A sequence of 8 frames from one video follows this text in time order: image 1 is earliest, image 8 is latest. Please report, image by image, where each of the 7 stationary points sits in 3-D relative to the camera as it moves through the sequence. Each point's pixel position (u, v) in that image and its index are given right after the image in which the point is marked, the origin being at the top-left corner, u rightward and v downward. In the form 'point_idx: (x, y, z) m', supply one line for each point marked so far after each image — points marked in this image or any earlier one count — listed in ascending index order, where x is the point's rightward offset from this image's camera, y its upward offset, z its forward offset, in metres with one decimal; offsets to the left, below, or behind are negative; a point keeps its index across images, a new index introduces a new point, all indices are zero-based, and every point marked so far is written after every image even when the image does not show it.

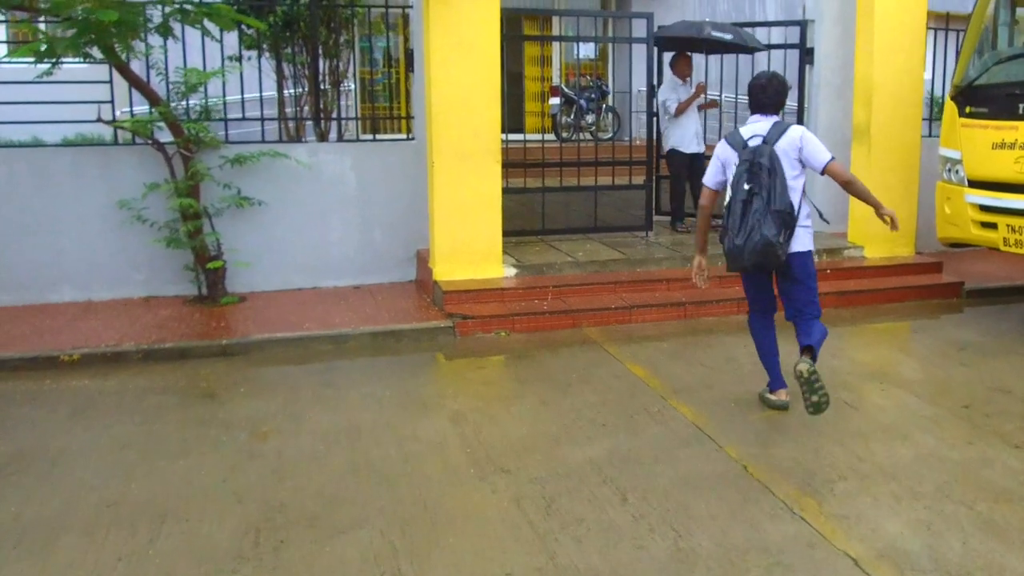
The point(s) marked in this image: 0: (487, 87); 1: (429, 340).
0: (-0.1, +0.8, +7.2) m
1: (-0.3, -0.2, +6.6) m
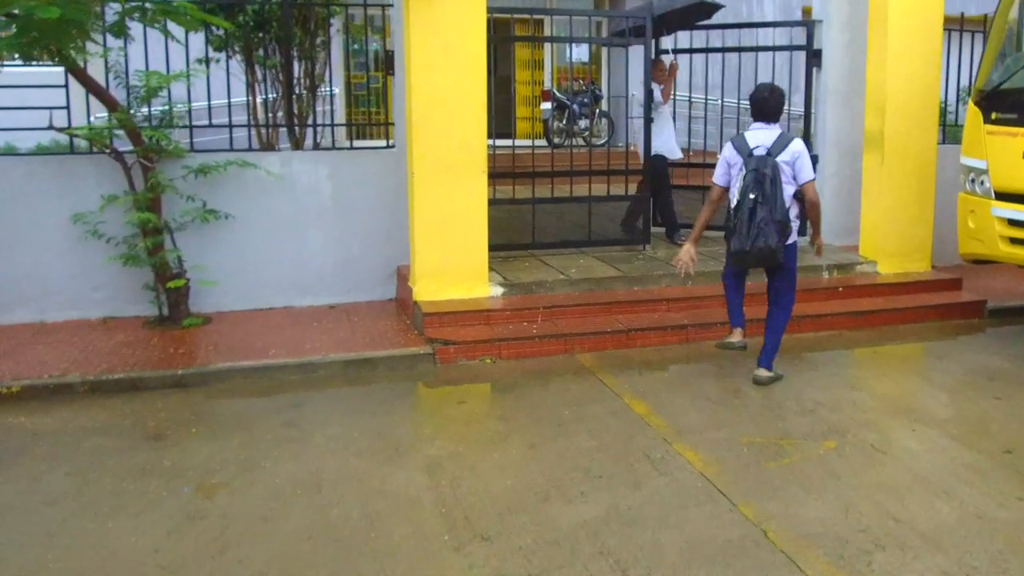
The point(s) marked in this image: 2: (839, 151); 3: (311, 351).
0: (-0.1, +0.7, +6.6) m
1: (-0.3, -0.3, +6.0) m
2: (+1.4, +0.6, +8.1) m
3: (-0.7, -0.2, +6.2) m
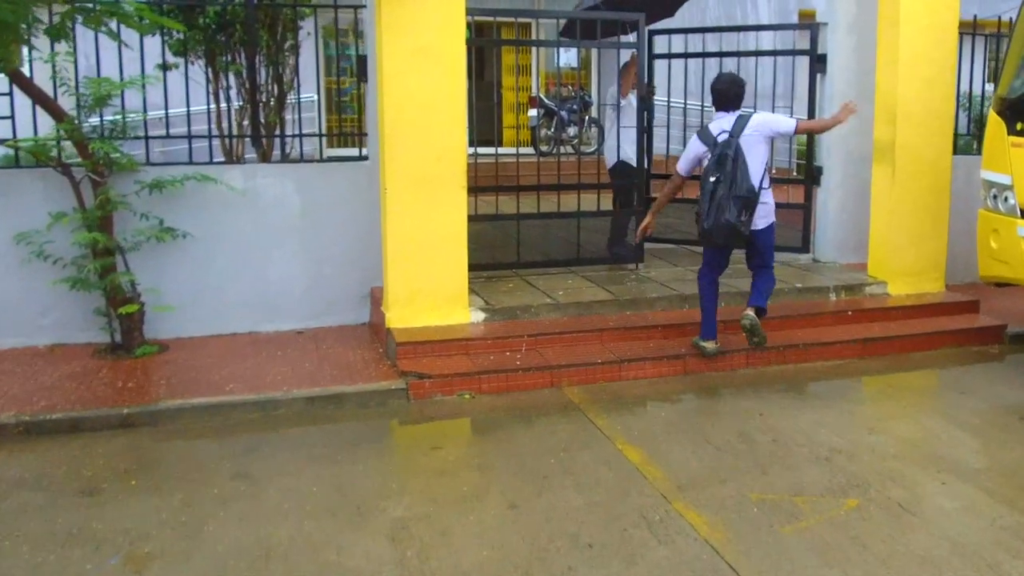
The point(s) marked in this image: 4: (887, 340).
0: (-0.2, +0.6, +6.1) m
1: (-0.4, -0.3, +5.5) m
2: (+1.3, +0.5, +7.6) m
3: (-0.7, -0.3, +5.6) m
4: (+1.3, -0.2, +6.4) m
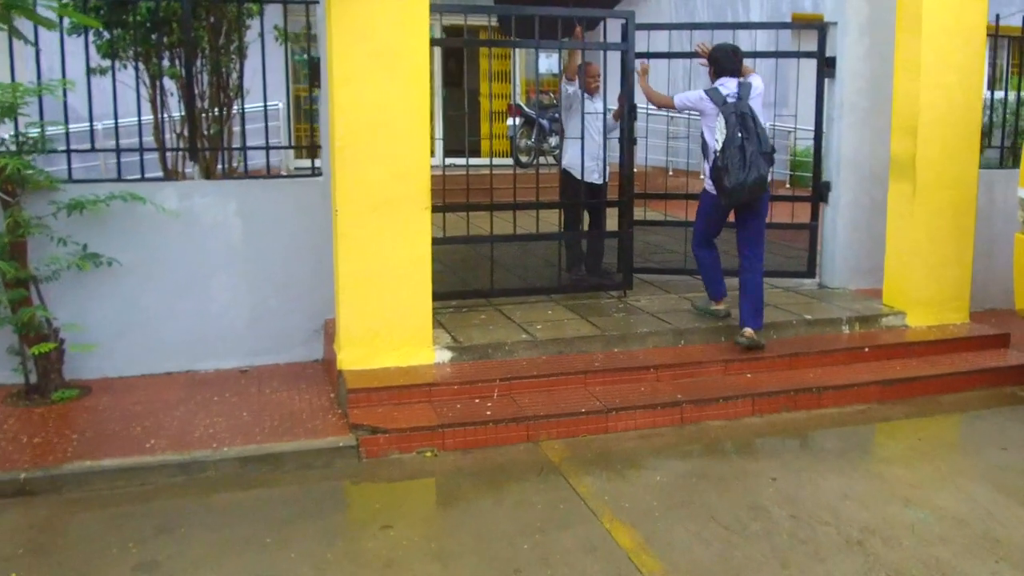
0: (-0.3, +0.5, +5.3) m
1: (-0.5, -0.4, +4.7) m
2: (+1.2, +0.4, +6.8) m
3: (-0.8, -0.4, +4.8) m
4: (+1.2, -0.3, +5.6) m
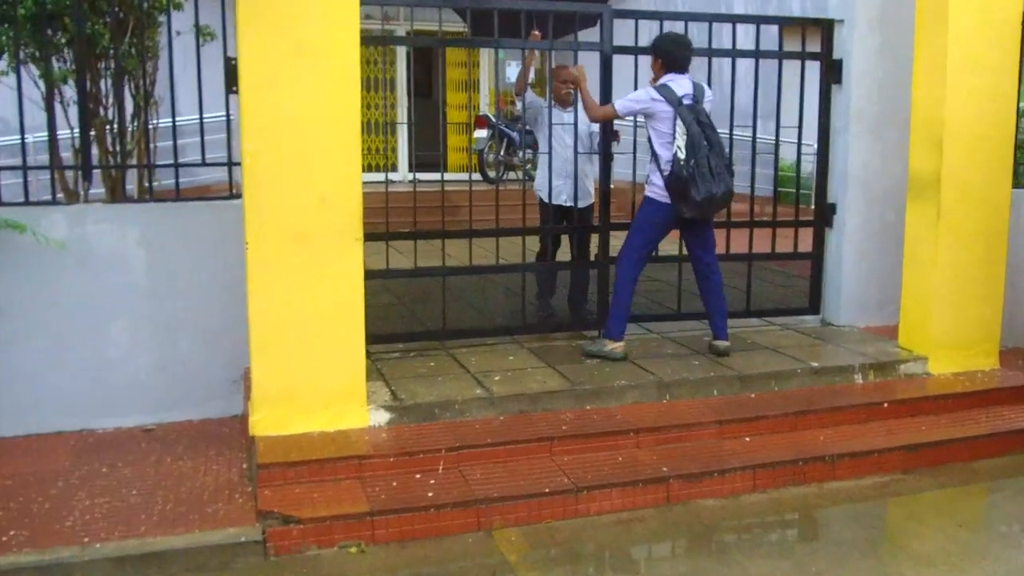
0: (-0.4, +0.4, +4.3) m
1: (-0.6, -0.6, +3.7) m
2: (+1.1, +0.3, +5.9) m
3: (-0.9, -0.5, +3.9) m
4: (+1.1, -0.4, +4.7) m
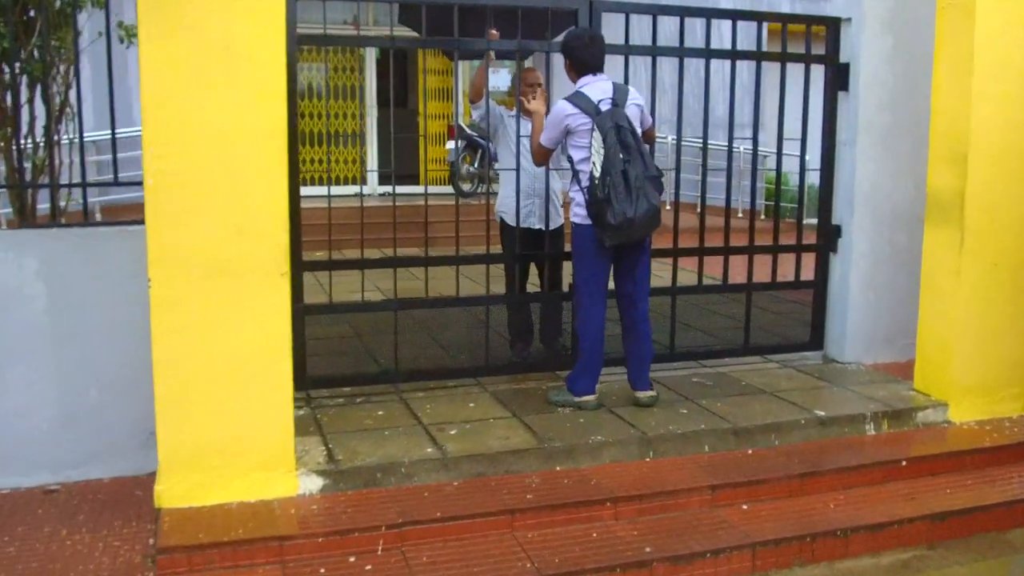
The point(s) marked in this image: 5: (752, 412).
0: (-0.5, +0.3, +3.6) m
1: (-0.7, -0.6, +3.0) m
2: (+1.0, +0.2, +5.2) m
3: (-1.0, -0.6, +3.2) m
4: (+1.0, -0.5, +4.0) m
5: (+0.6, -0.3, +4.5) m
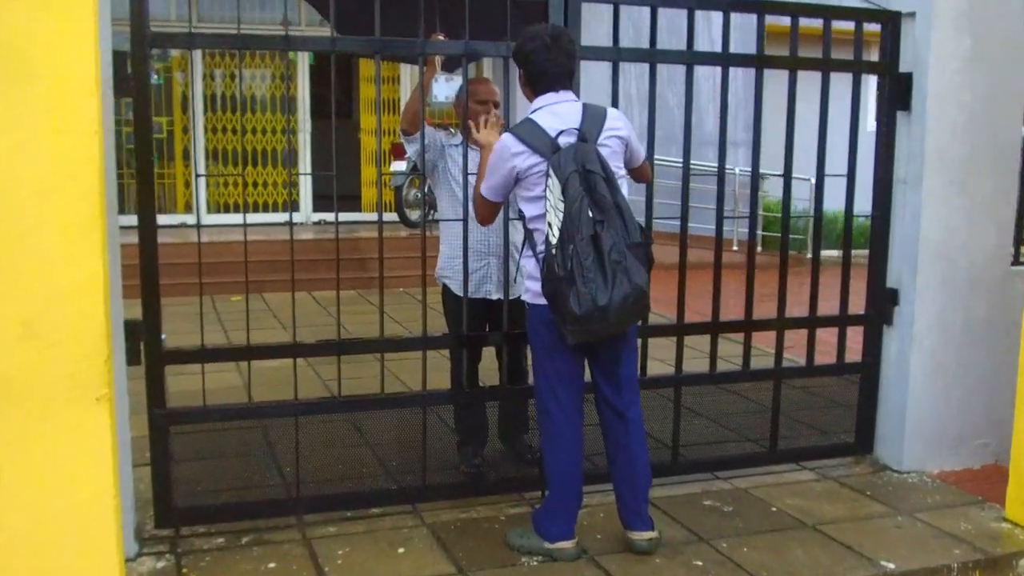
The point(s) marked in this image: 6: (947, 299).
0: (-0.6, +0.1, +2.3) m
1: (-0.7, -0.8, +1.7) m
2: (+0.9, 0.0, +3.9) m
3: (-1.1, -0.8, +1.9) m
4: (+0.9, -0.7, +2.8) m
5: (+0.5, -0.5, +3.2) m
6: (+0.9, 0.0, +3.9) m
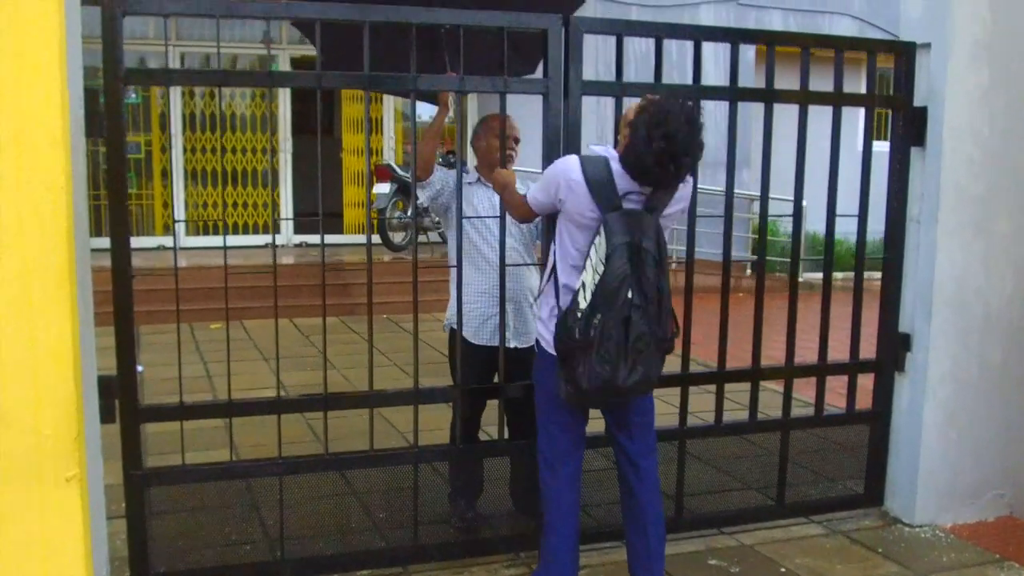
0: (-0.6, 0.0, +2.1) m
1: (-0.7, -0.9, +1.5) m
2: (+0.9, -0.1, +3.7) m
3: (-1.1, -0.8, +1.7) m
4: (+0.9, -0.7, +2.6) m
5: (+0.5, -0.6, +3.0) m
6: (+0.9, -0.1, +3.7) m
